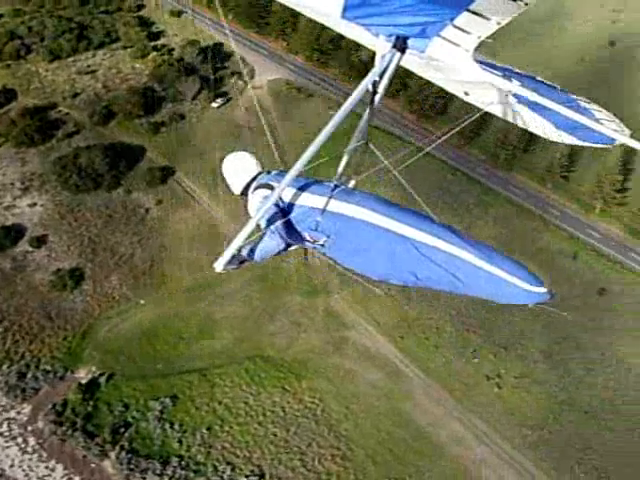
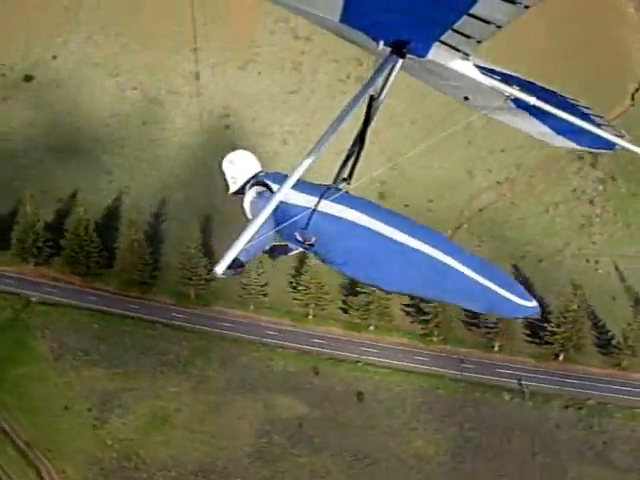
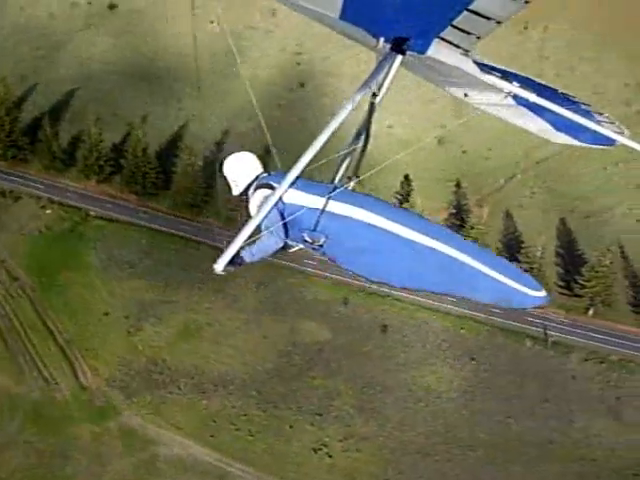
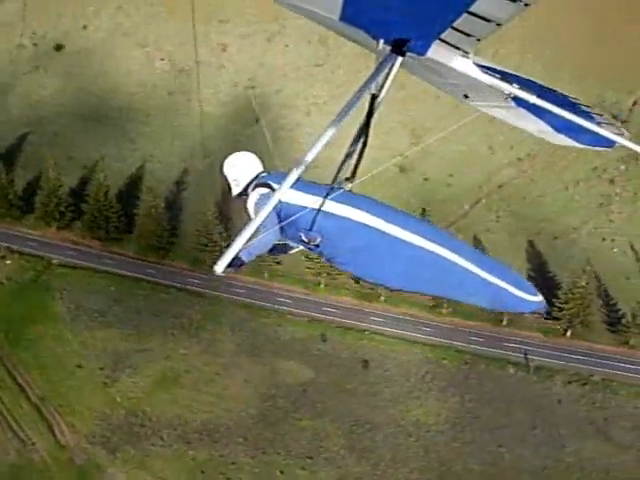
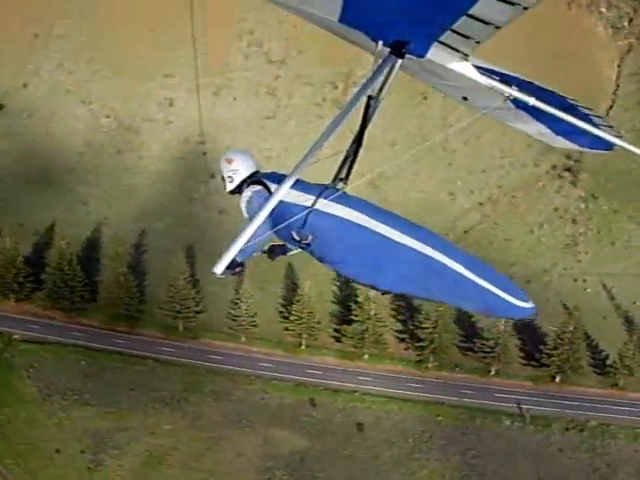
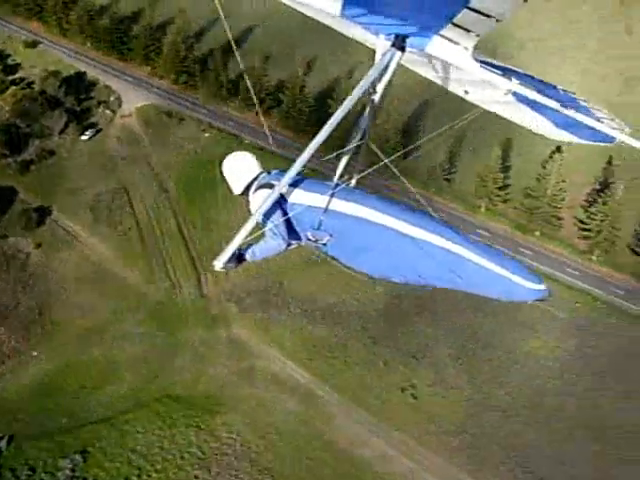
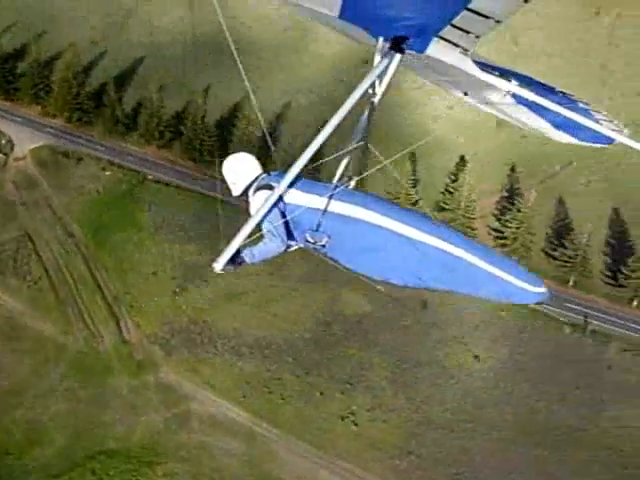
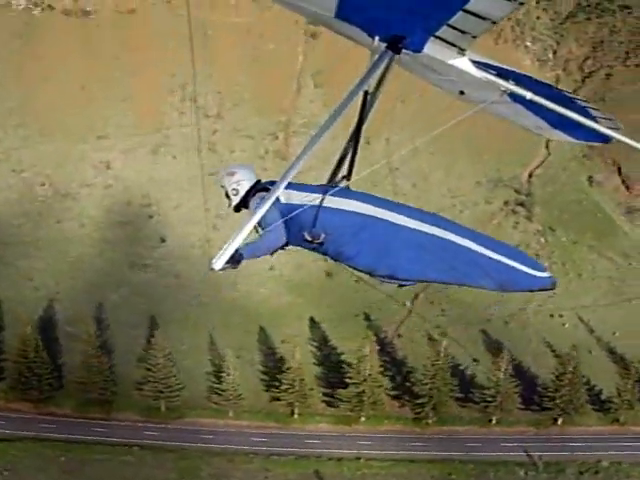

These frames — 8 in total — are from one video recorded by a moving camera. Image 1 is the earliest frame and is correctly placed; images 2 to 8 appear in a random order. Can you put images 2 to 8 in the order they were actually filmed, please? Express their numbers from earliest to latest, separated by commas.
6, 7, 3, 4, 2, 5, 8
